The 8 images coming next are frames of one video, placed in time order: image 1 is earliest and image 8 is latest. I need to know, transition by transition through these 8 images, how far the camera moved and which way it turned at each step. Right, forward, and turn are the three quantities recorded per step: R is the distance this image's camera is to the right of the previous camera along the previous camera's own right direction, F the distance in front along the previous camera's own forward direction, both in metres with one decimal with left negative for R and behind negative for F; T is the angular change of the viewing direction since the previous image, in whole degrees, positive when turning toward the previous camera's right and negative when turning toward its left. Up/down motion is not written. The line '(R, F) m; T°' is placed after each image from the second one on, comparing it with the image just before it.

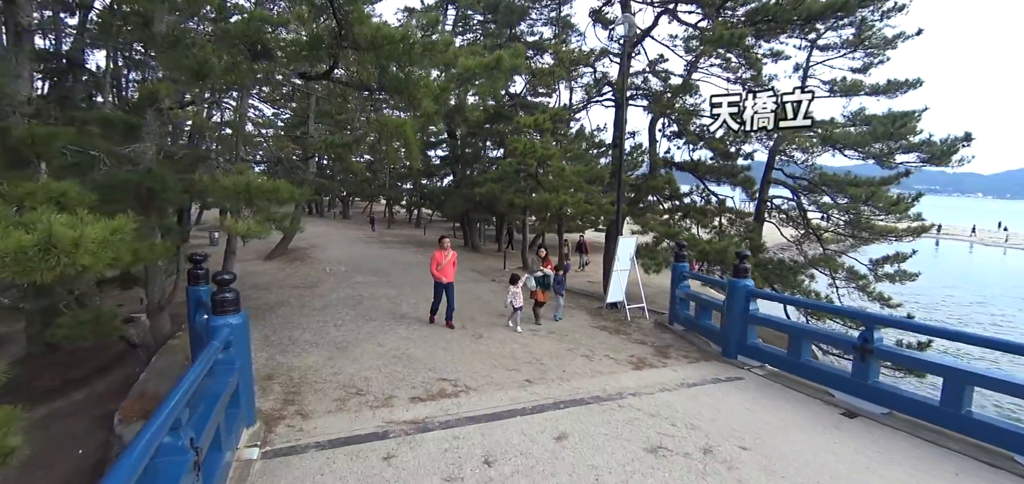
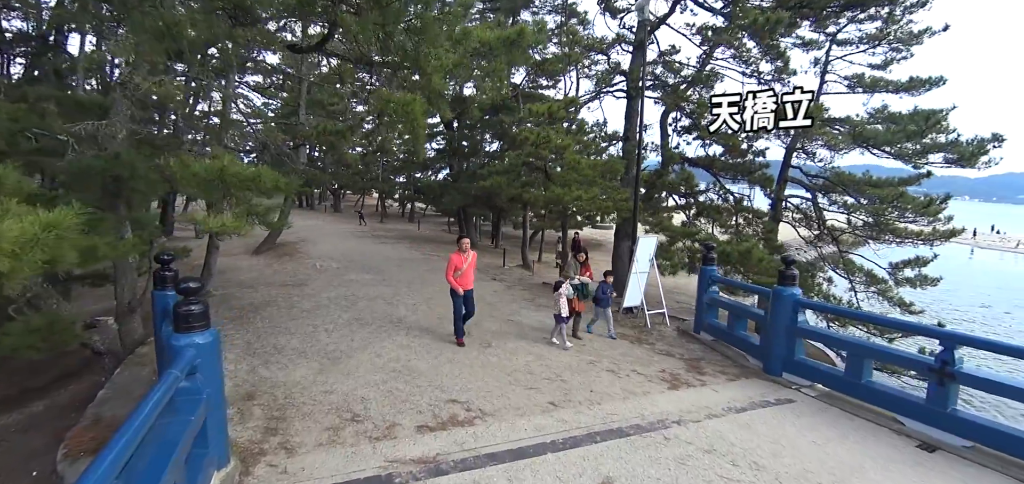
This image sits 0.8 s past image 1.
(-0.3, +0.8) m; +1°
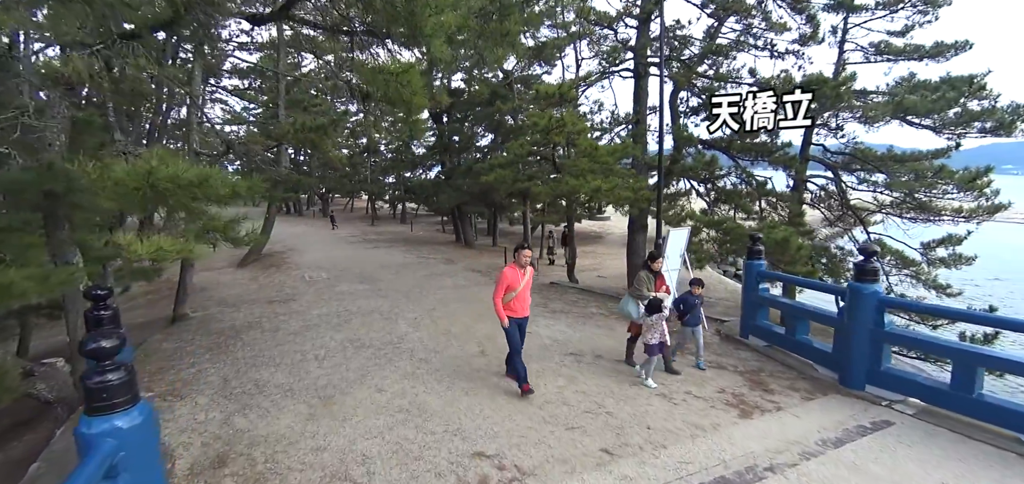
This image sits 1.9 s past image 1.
(-0.3, +1.0) m; +1°
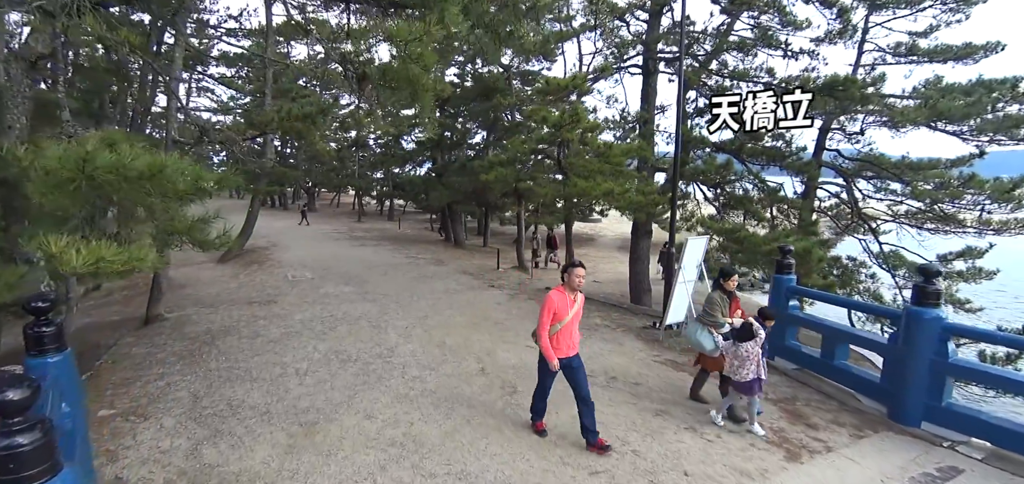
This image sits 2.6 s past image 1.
(-0.2, +0.6) m; +1°
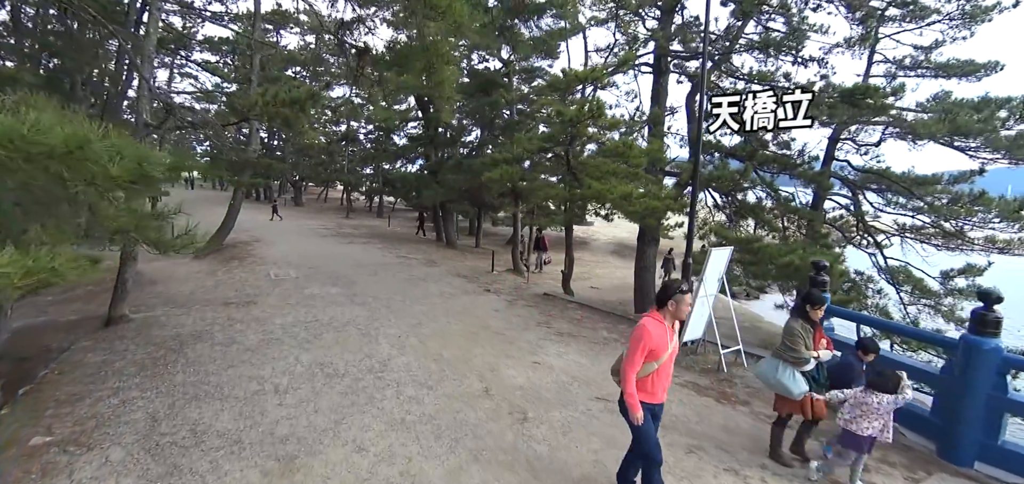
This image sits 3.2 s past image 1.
(-0.3, +0.6) m; +2°
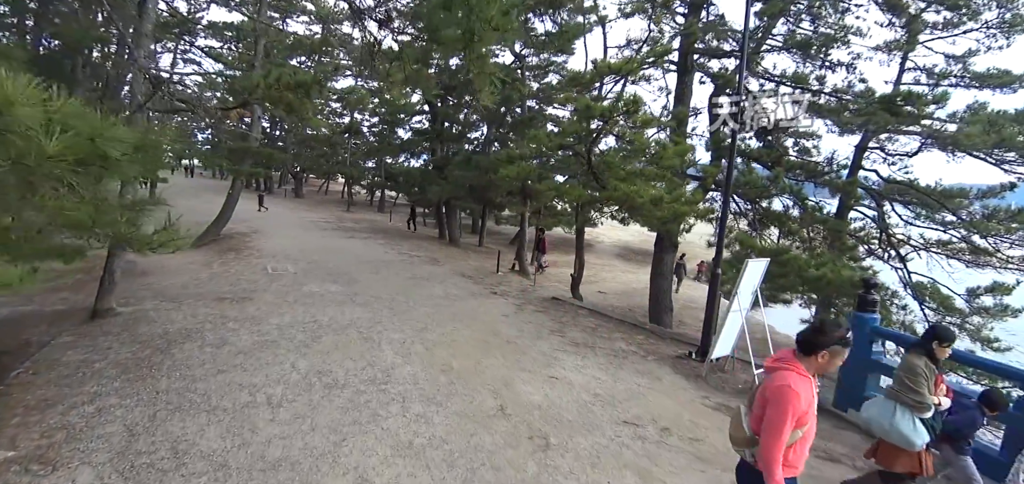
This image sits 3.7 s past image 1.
(-0.3, +0.5) m; 0°
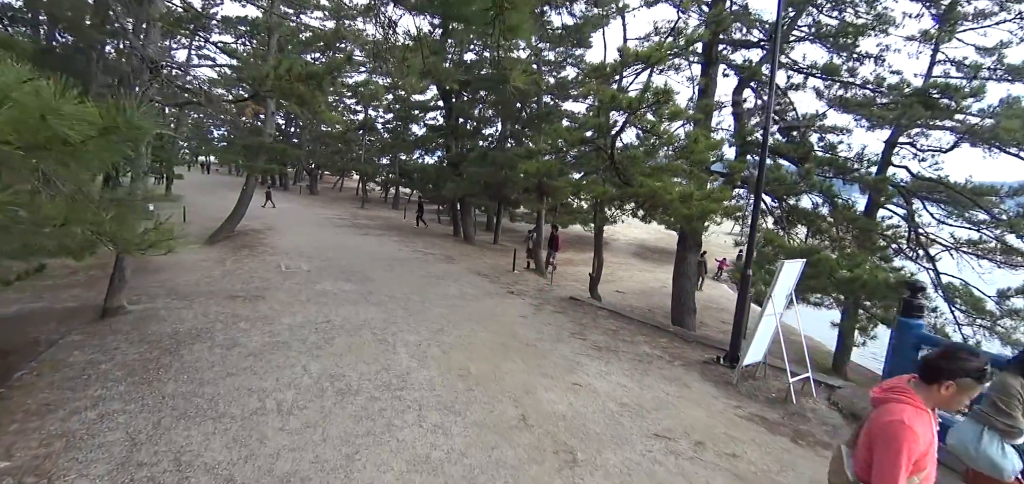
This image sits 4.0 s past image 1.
(-0.1, +0.3) m; -2°
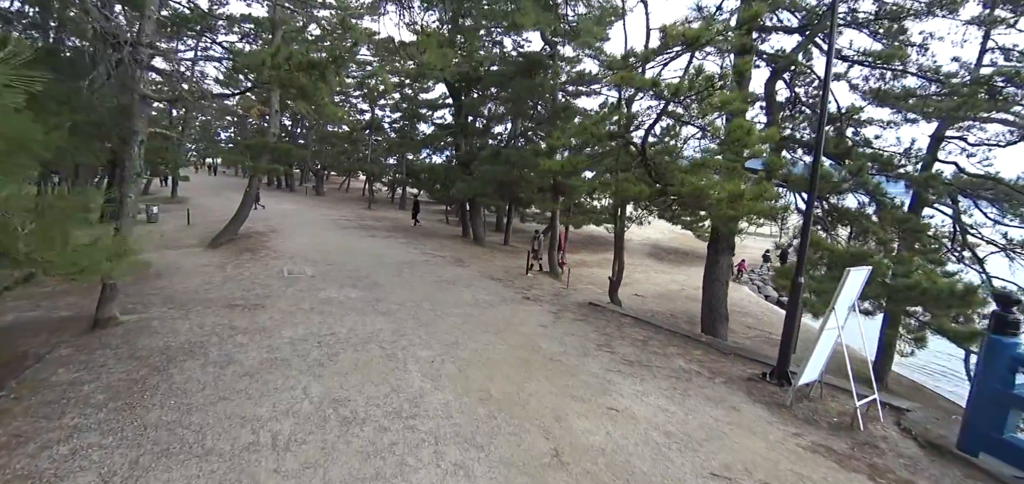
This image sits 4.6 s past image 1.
(-0.2, +0.6) m; -1°
